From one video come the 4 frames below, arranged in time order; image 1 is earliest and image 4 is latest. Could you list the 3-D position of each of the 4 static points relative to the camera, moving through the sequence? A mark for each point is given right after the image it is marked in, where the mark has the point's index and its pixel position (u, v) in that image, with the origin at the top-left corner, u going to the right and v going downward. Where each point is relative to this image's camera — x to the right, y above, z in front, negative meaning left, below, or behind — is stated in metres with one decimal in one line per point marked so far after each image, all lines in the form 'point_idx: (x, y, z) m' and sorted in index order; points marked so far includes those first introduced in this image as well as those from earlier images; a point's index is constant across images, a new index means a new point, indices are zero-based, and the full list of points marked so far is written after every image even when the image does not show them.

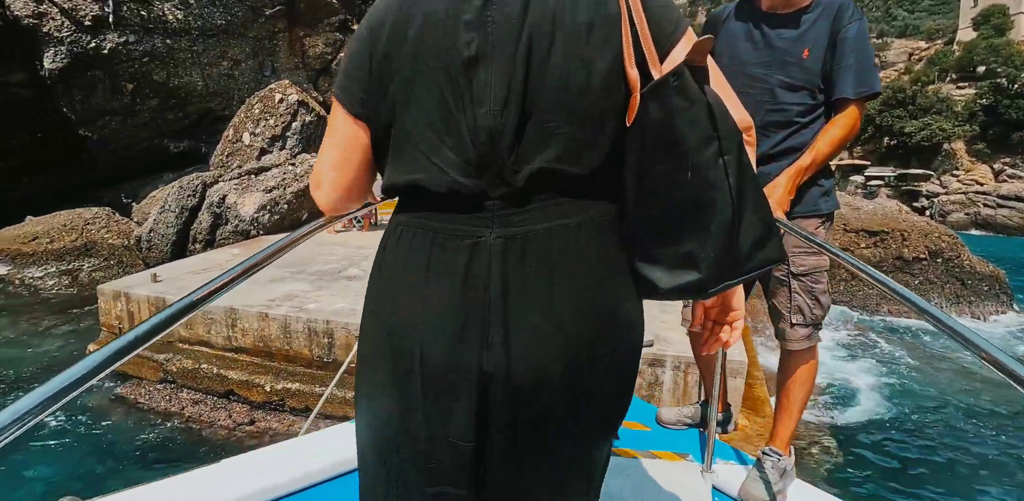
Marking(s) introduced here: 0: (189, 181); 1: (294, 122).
0: (-7.0, +1.5, +10.4) m
1: (-6.0, +3.6, +13.2) m
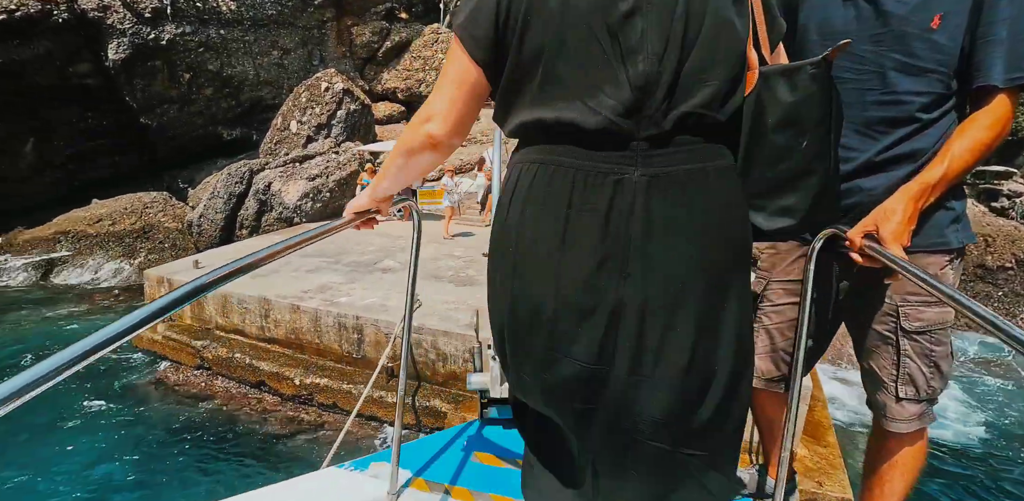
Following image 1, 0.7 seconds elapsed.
0: (-6.2, +1.8, +10.7) m
1: (-4.8, +3.9, +13.4) m
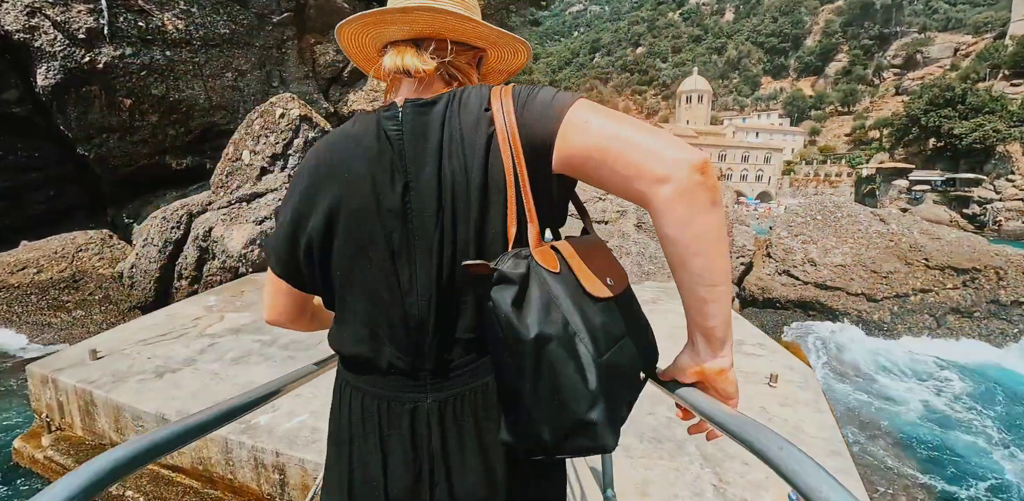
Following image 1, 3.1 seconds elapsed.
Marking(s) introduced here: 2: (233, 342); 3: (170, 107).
0: (-6.7, +0.8, +9.4) m
1: (-5.5, +2.8, +12.2) m
2: (-3.1, -1.0, +5.4) m
3: (-10.4, +4.3, +14.5) m
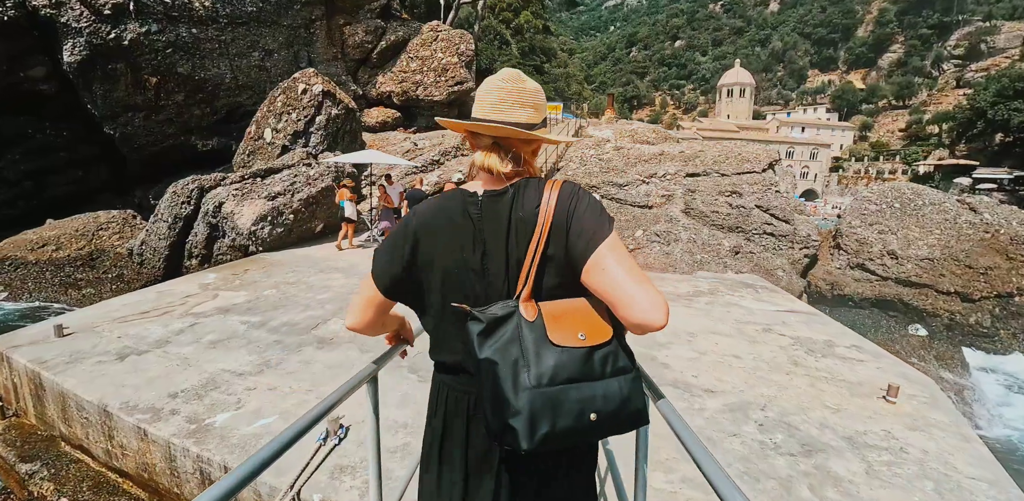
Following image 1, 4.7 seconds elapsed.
0: (-6.1, +1.2, +8.9) m
1: (-4.7, +3.3, +11.6) m
2: (-2.8, -0.7, +4.6) m
3: (-9.4, +4.9, +14.2) m
